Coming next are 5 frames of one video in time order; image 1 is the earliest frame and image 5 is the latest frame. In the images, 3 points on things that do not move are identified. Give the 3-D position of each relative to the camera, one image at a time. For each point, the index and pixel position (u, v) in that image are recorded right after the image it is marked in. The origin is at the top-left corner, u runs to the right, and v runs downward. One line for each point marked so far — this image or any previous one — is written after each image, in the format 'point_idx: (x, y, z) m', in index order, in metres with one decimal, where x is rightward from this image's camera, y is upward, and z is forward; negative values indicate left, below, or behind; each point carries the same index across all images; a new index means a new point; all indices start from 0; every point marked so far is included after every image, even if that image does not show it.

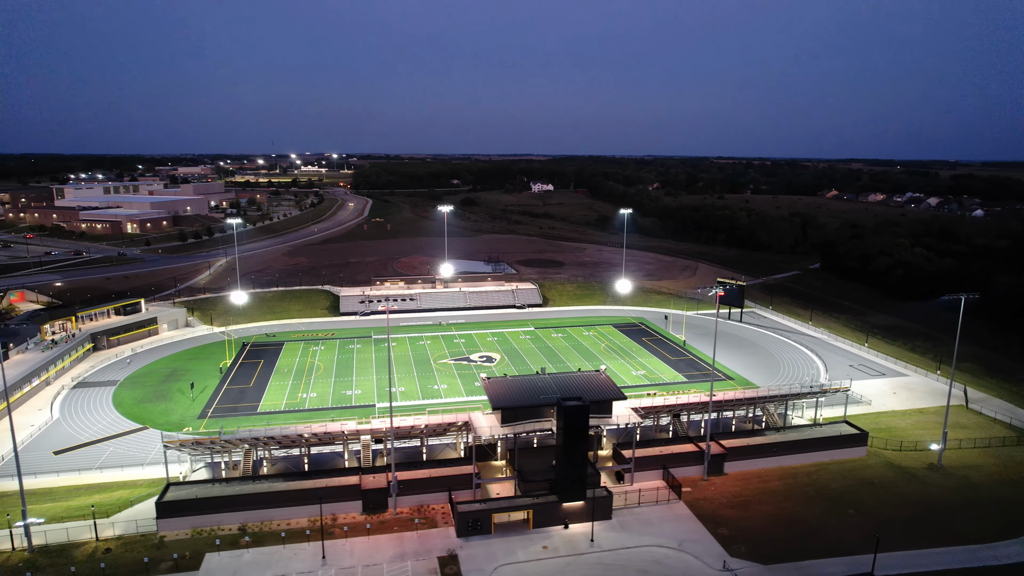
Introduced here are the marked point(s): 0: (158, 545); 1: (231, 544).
0: (-11.9, -8.6, +19.6) m
1: (-9.5, -8.7, +19.8) m
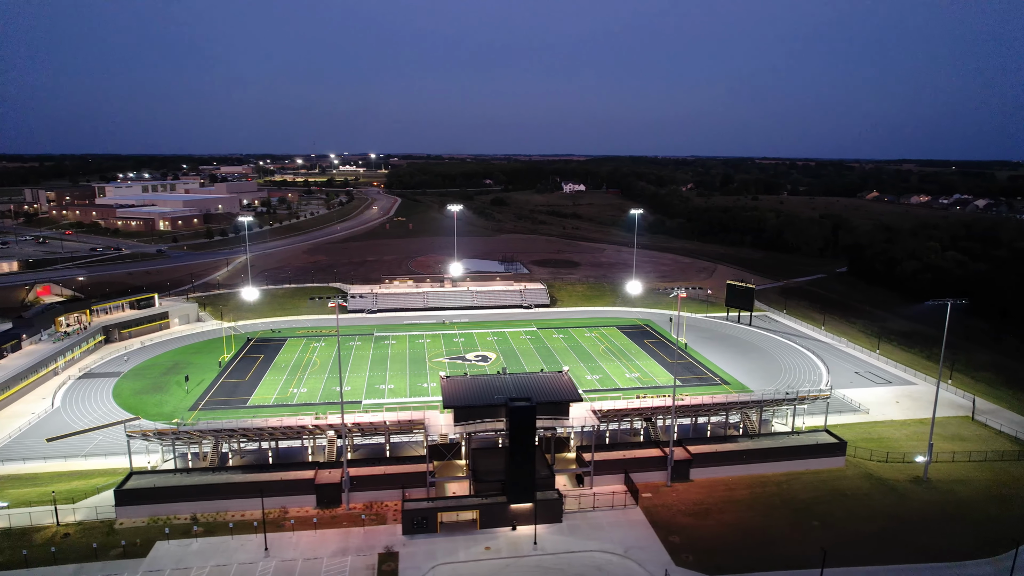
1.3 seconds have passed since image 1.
0: (-13.8, -8.4, +20.2) m
1: (-11.4, -8.5, +20.2) m
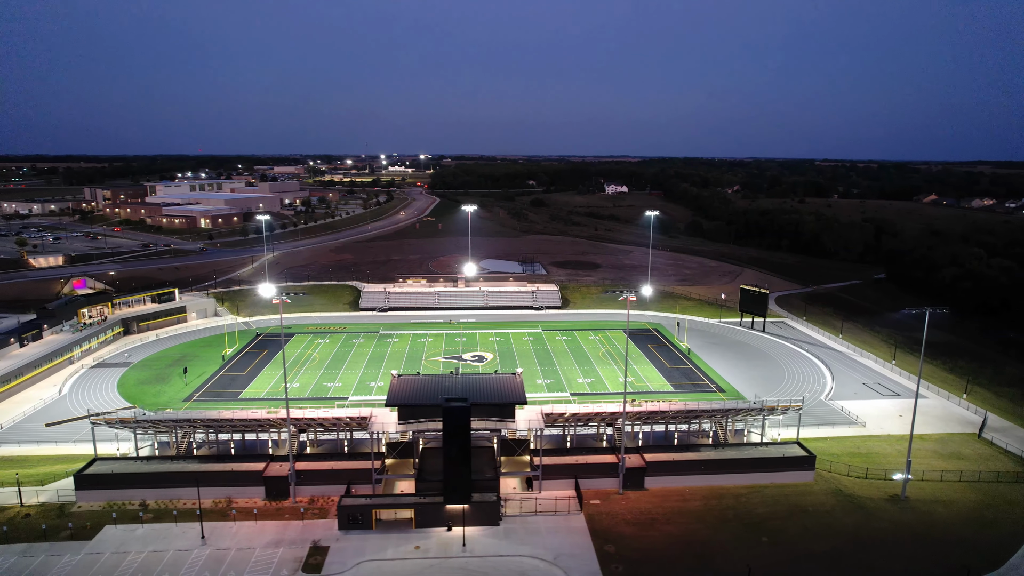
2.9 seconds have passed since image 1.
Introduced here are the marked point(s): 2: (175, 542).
0: (-16.1, -8.2, +21.2) m
1: (-13.7, -8.3, +21.0) m
2: (-11.5, -8.6, +19.9) m
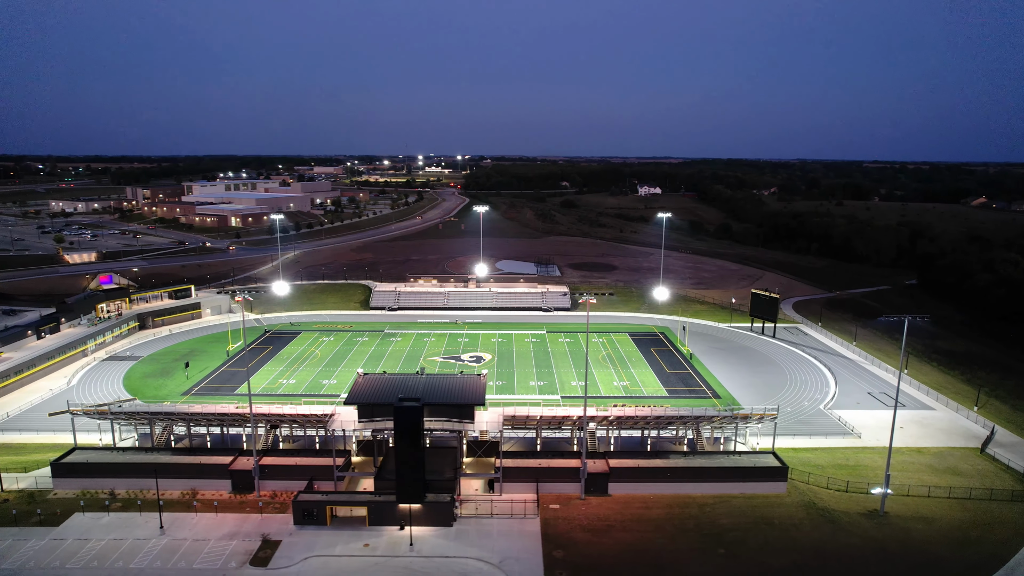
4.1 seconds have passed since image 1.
0: (-17.8, -8.0, +22.1) m
1: (-15.4, -8.2, +21.8) m
2: (-13.2, -8.5, +20.5) m
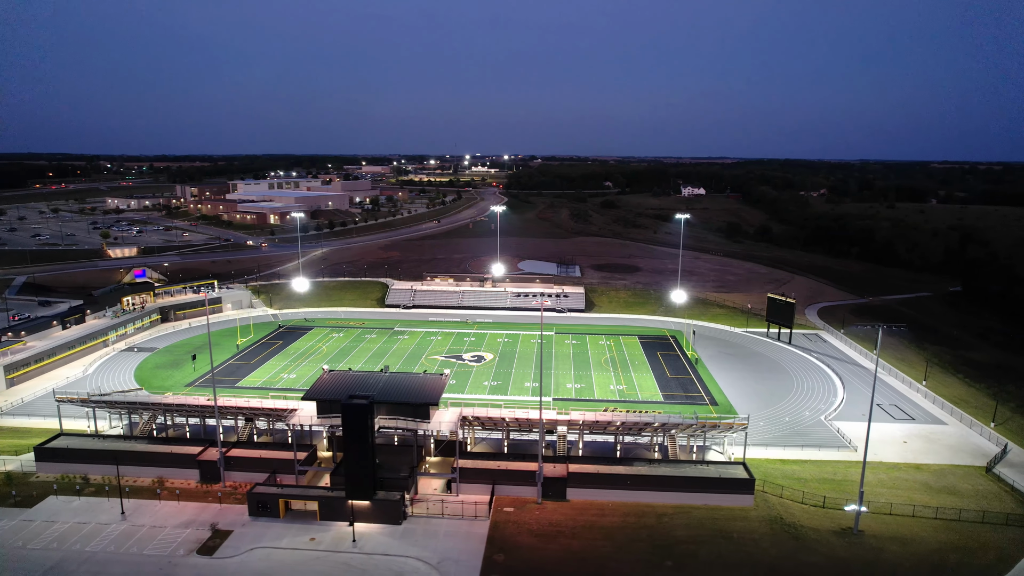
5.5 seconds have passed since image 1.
0: (-19.5, -7.8, +23.3) m
1: (-17.1, -7.9, +22.9) m
2: (-15.1, -8.3, +21.4) m
